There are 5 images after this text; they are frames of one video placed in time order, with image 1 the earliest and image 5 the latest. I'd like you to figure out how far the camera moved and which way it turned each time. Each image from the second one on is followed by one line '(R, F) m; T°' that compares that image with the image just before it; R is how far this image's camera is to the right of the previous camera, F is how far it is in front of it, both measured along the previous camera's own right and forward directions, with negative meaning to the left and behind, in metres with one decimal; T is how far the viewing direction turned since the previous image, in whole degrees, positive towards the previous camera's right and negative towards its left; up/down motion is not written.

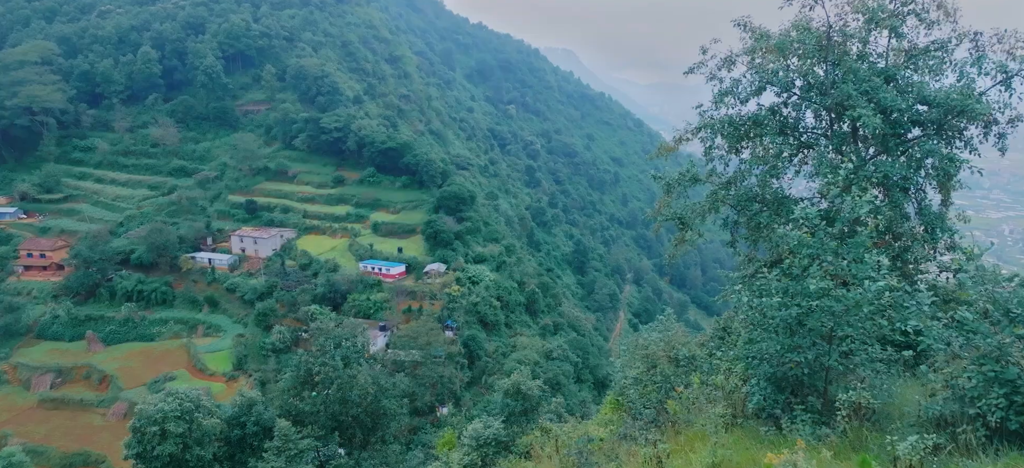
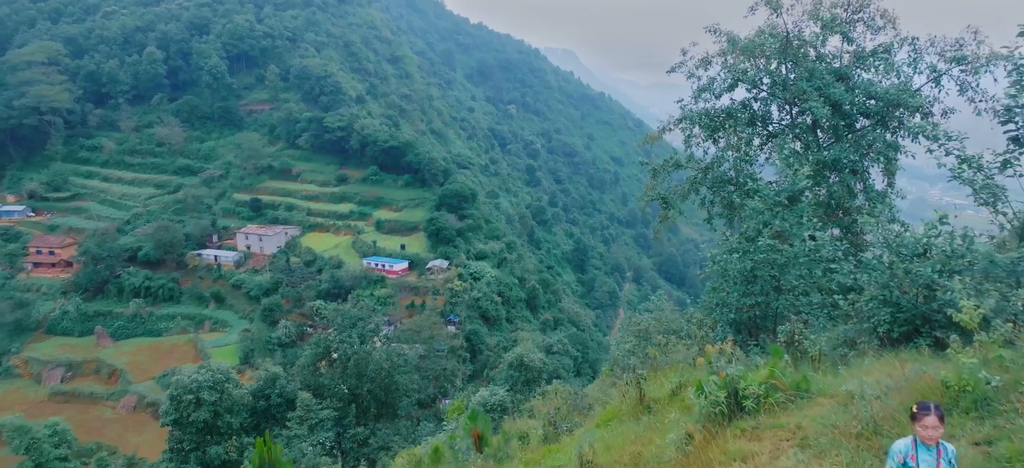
(0.0, -0.5) m; 0°
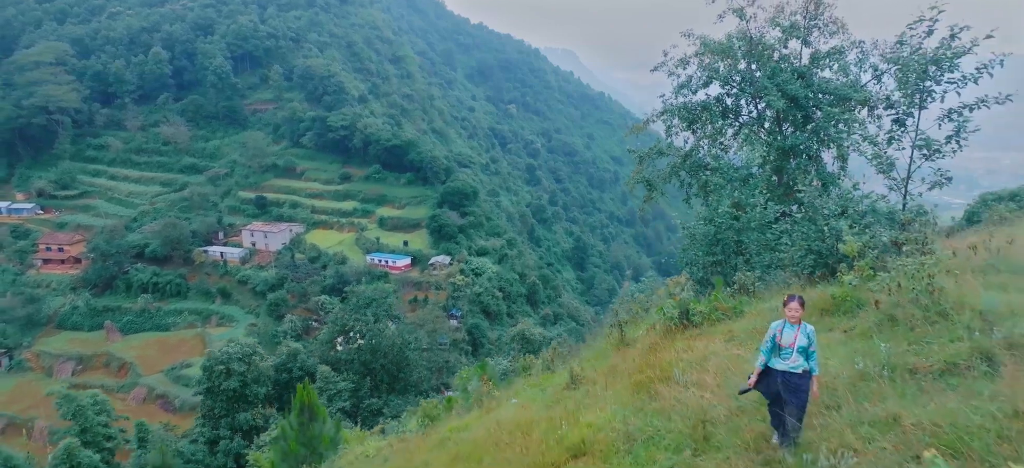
(0.0, -0.6) m; 0°
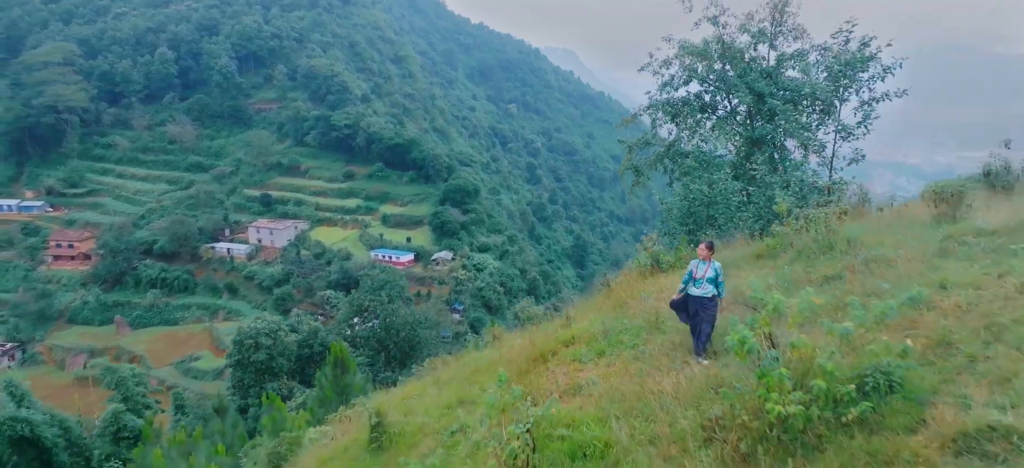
(0.0, -0.7) m; 0°
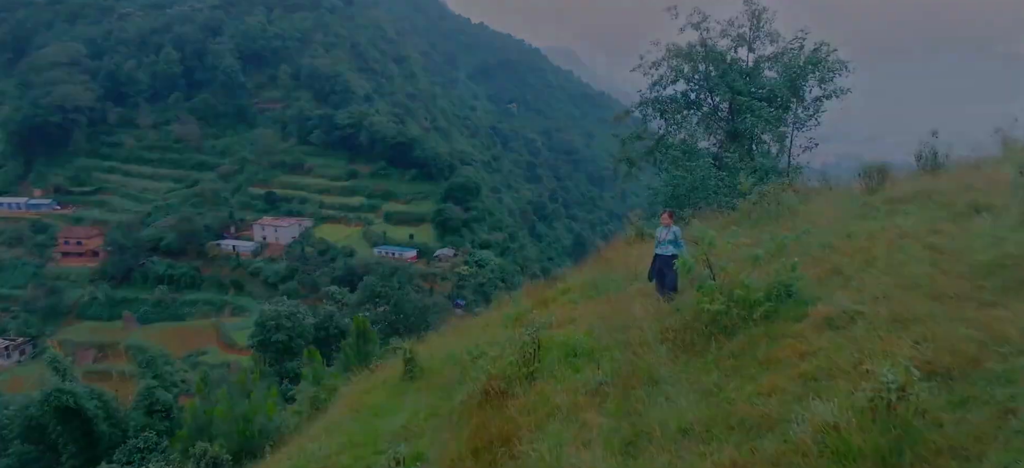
(0.0, -0.6) m; 0°
